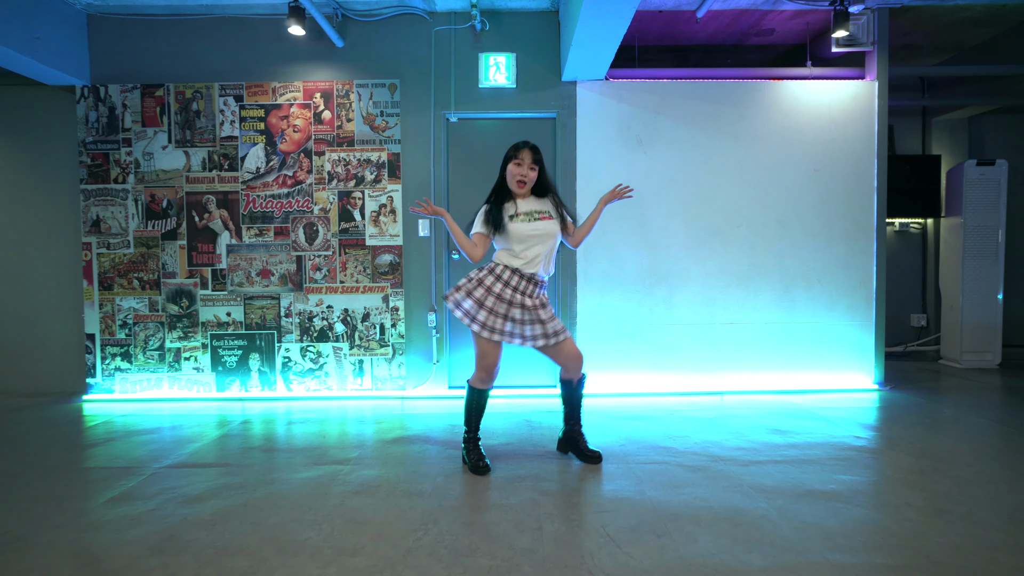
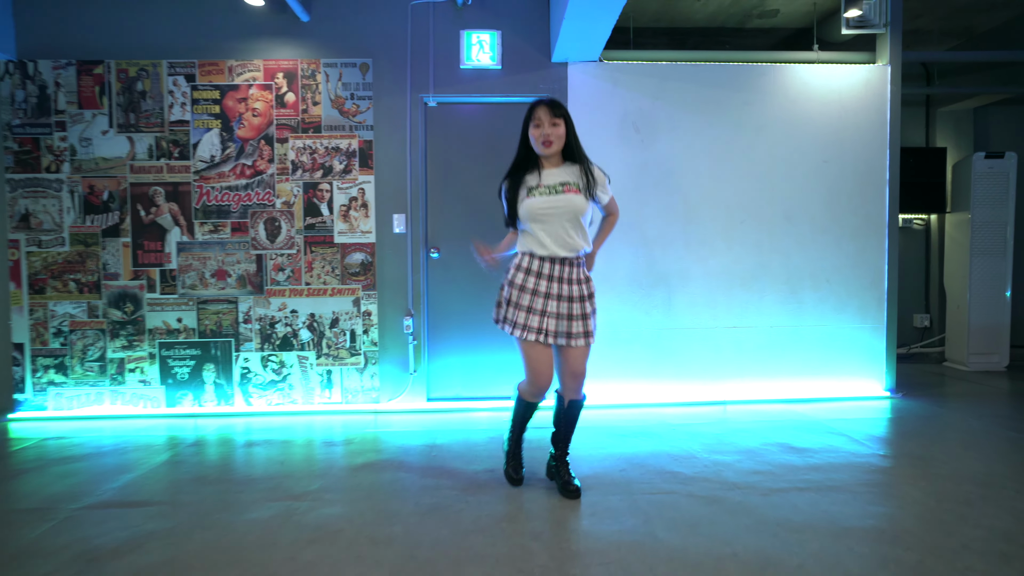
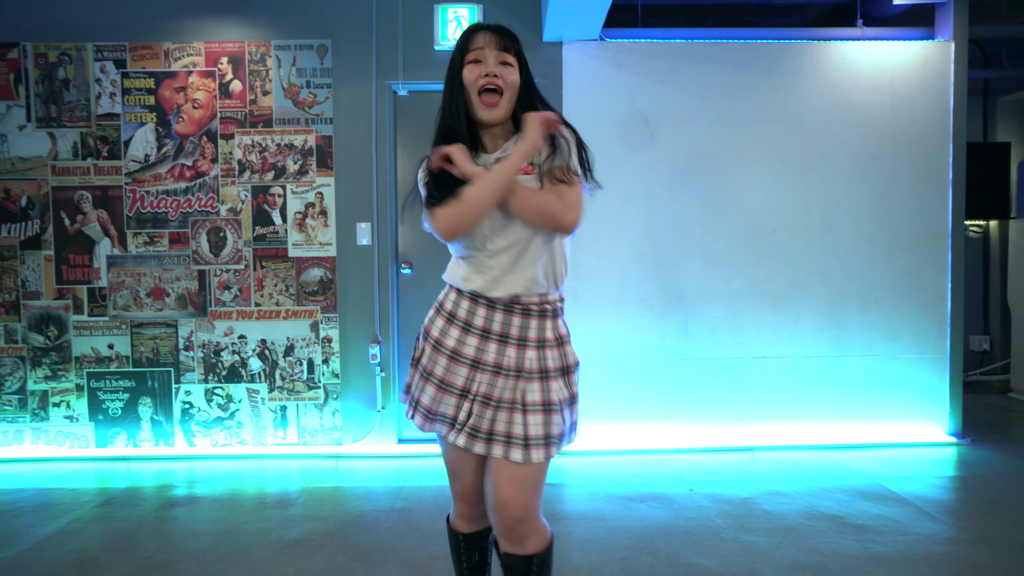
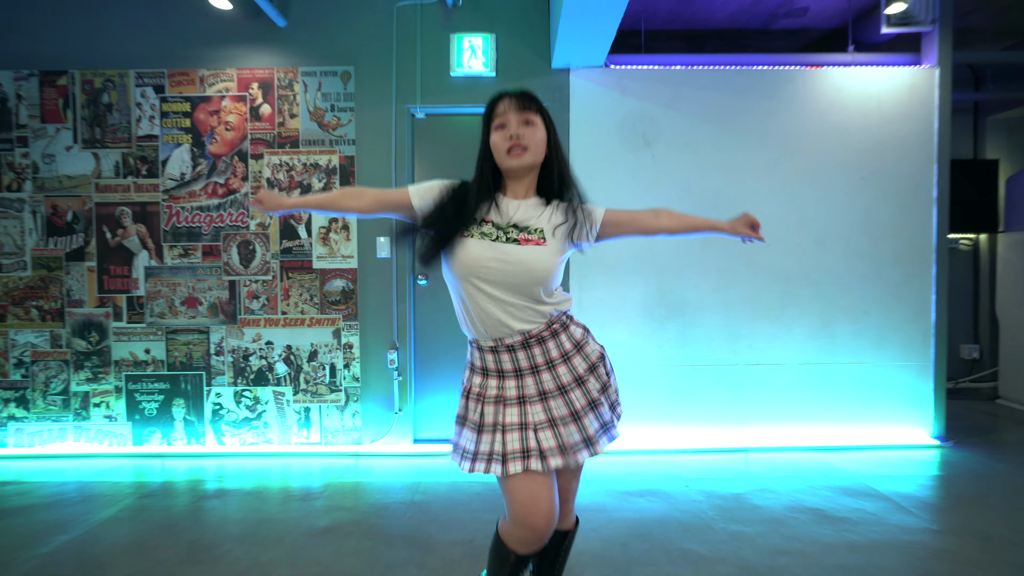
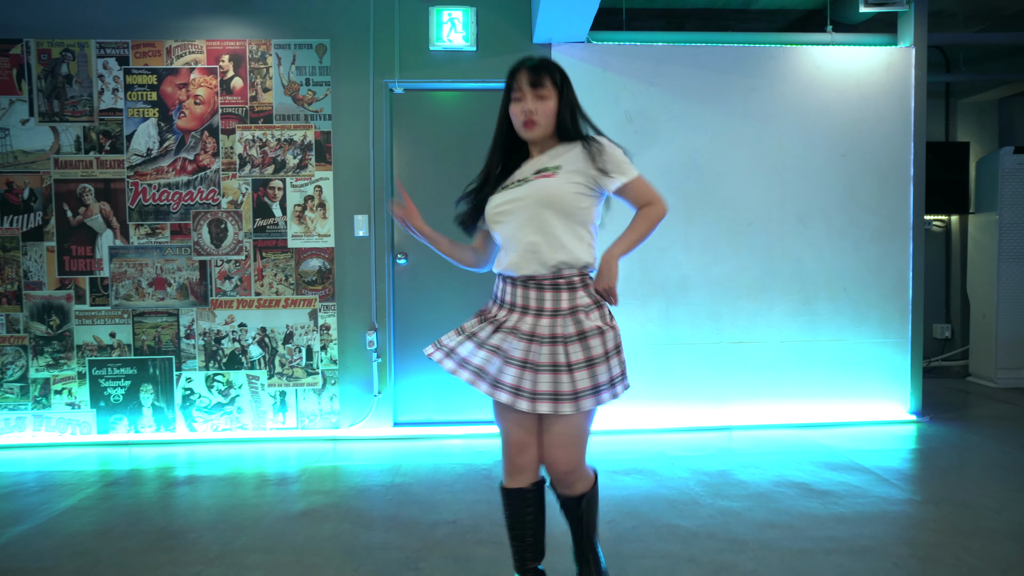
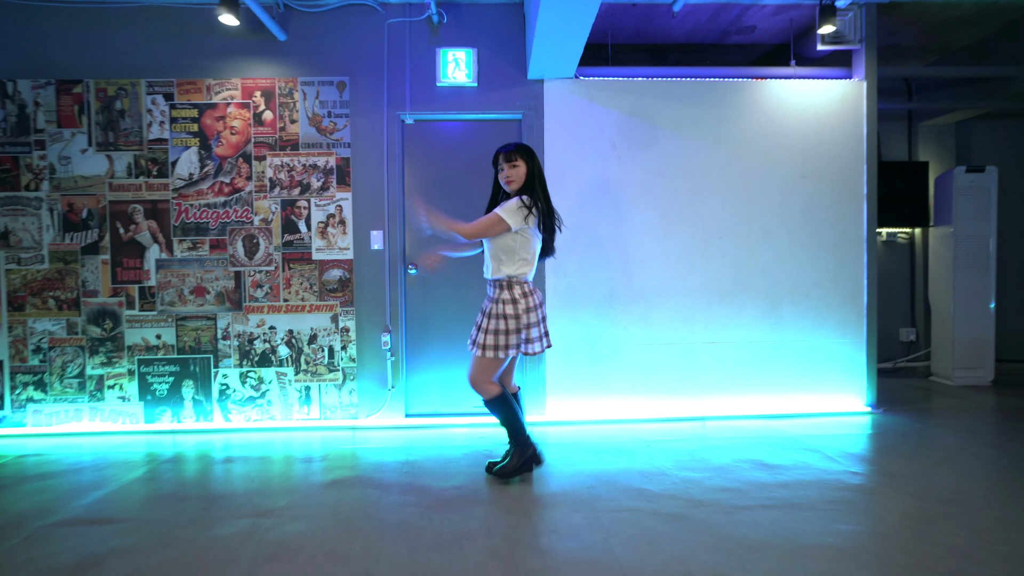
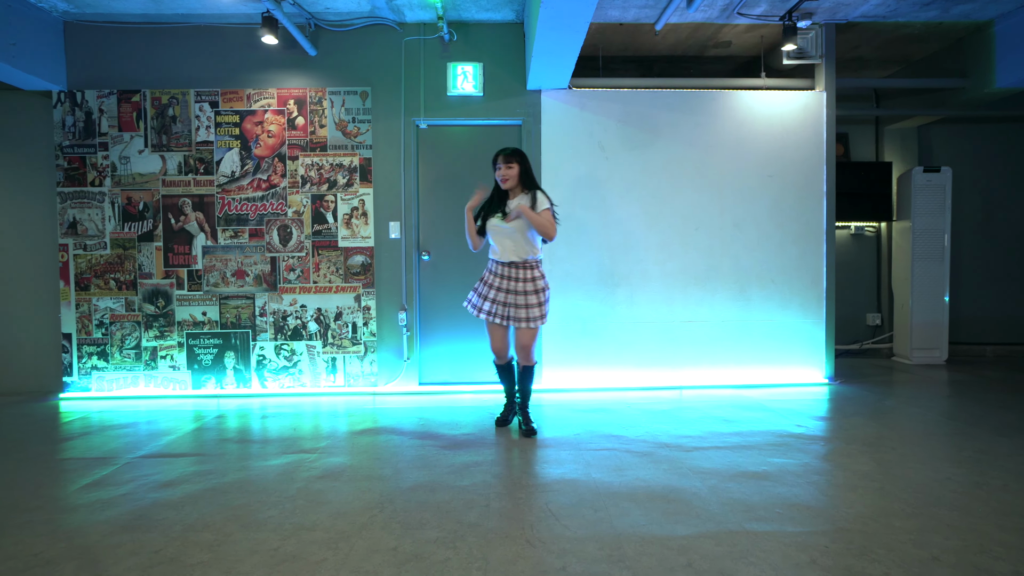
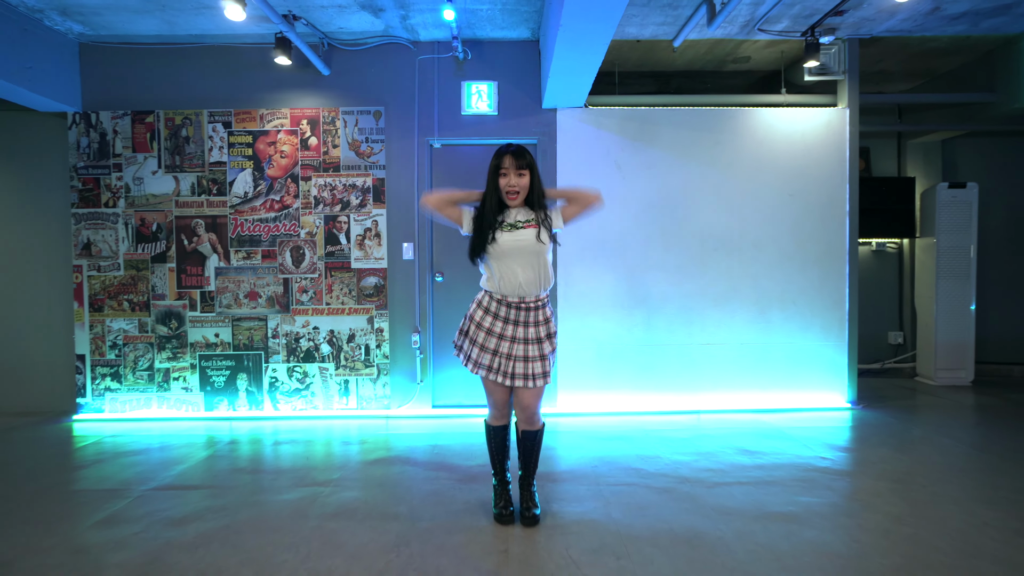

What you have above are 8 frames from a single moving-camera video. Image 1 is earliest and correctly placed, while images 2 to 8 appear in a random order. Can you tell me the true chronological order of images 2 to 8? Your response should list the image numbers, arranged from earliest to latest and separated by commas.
2, 5, 6, 7, 3, 4, 8
